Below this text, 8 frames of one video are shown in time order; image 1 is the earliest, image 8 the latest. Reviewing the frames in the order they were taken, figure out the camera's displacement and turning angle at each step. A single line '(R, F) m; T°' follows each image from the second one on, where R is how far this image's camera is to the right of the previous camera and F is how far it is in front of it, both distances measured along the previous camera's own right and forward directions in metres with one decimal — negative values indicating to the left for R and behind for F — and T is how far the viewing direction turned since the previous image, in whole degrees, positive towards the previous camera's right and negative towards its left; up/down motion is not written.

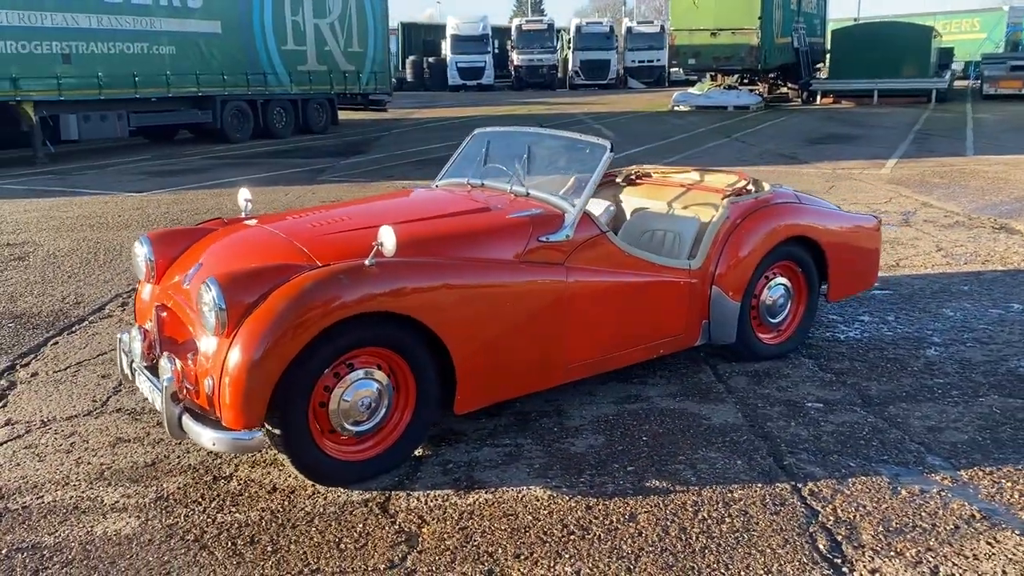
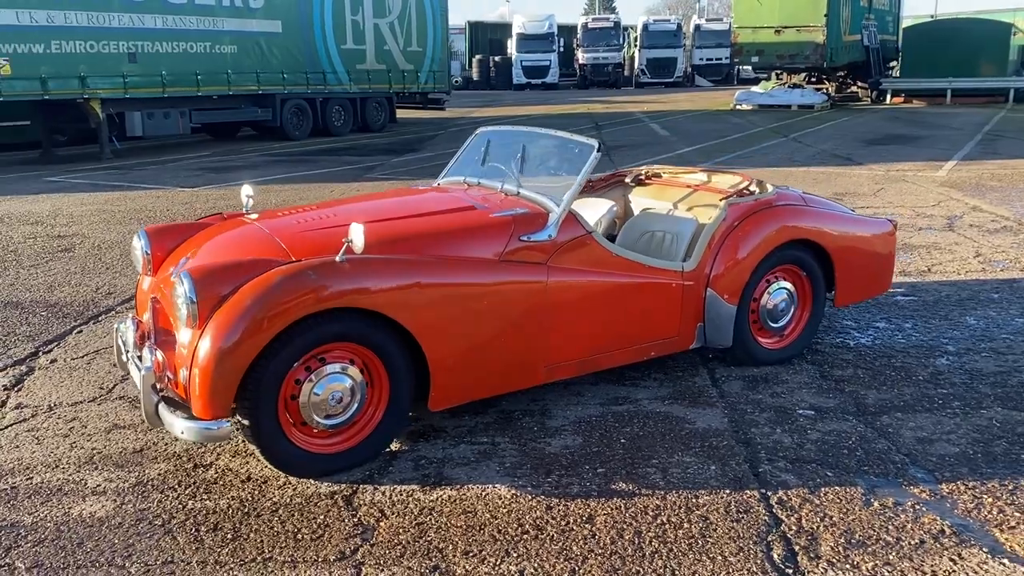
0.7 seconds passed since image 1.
(+0.4, 0.0) m; -4°
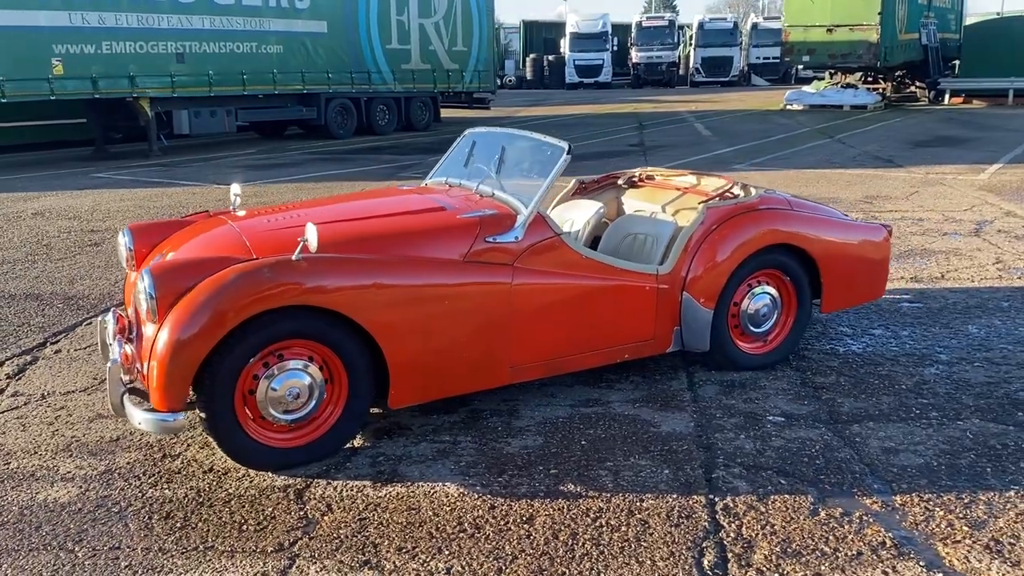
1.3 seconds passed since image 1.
(+0.4, 0.0) m; -4°
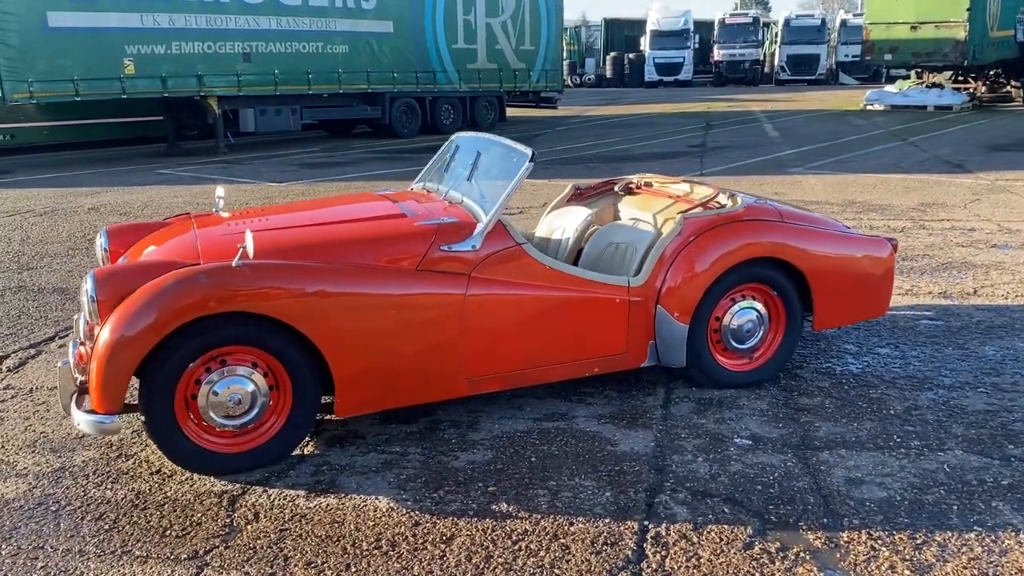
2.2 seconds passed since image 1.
(+0.5, +0.1) m; -5°
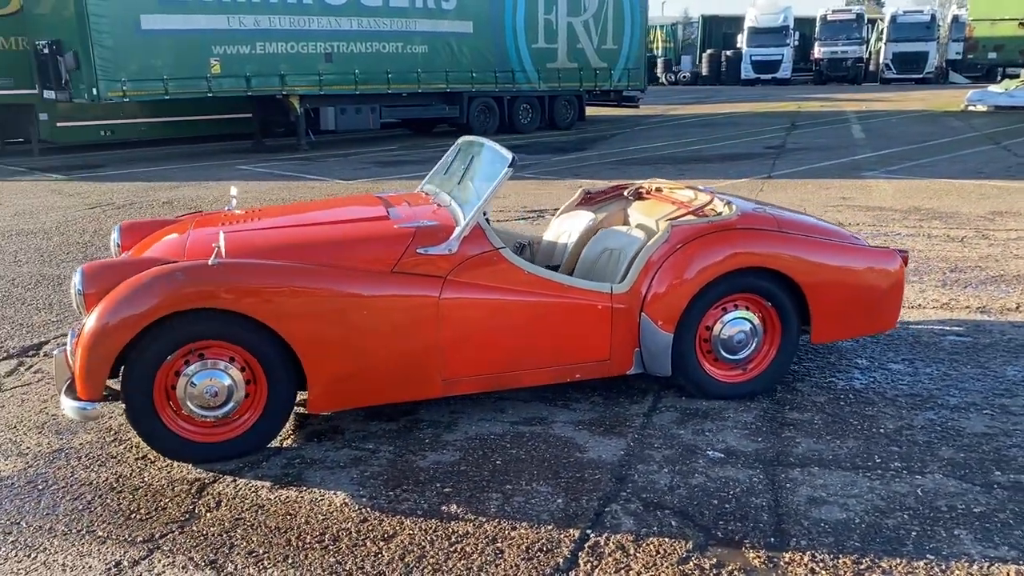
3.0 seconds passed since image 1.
(+0.5, 0.0) m; -6°
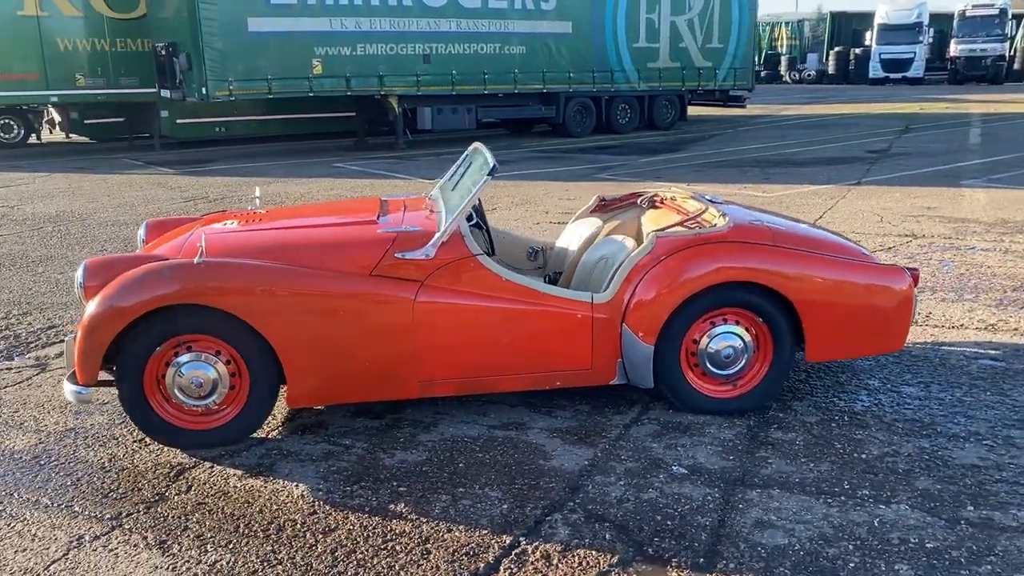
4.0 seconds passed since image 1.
(+0.6, 0.0) m; -8°
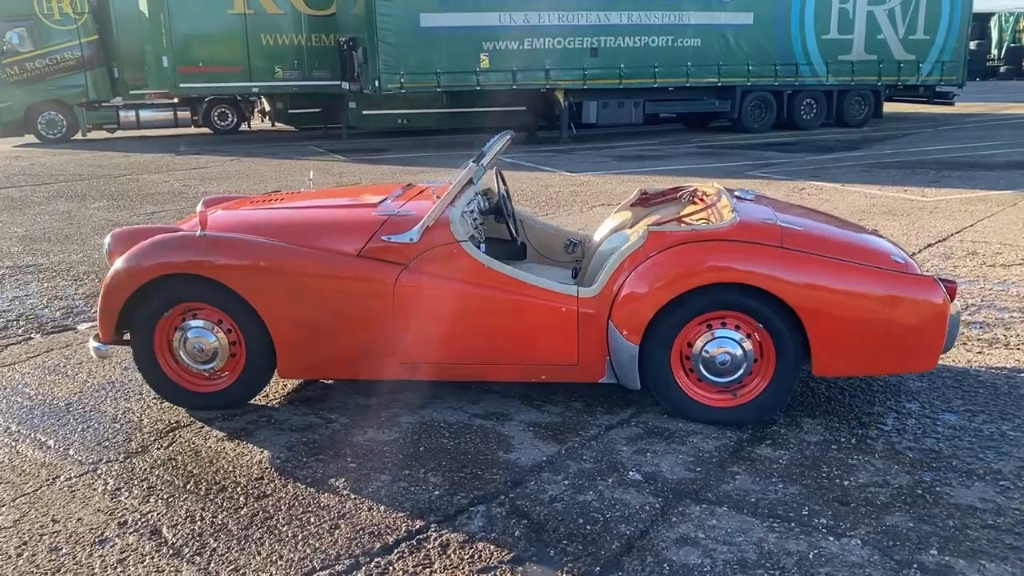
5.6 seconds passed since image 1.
(+1.0, +0.2) m; -13°
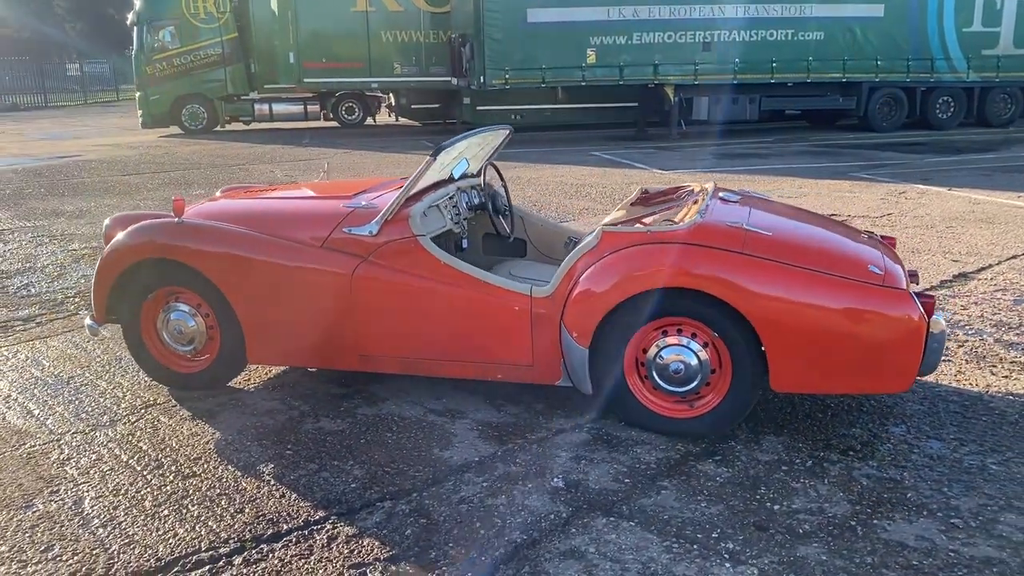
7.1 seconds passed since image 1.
(+0.8, +0.1) m; -9°
